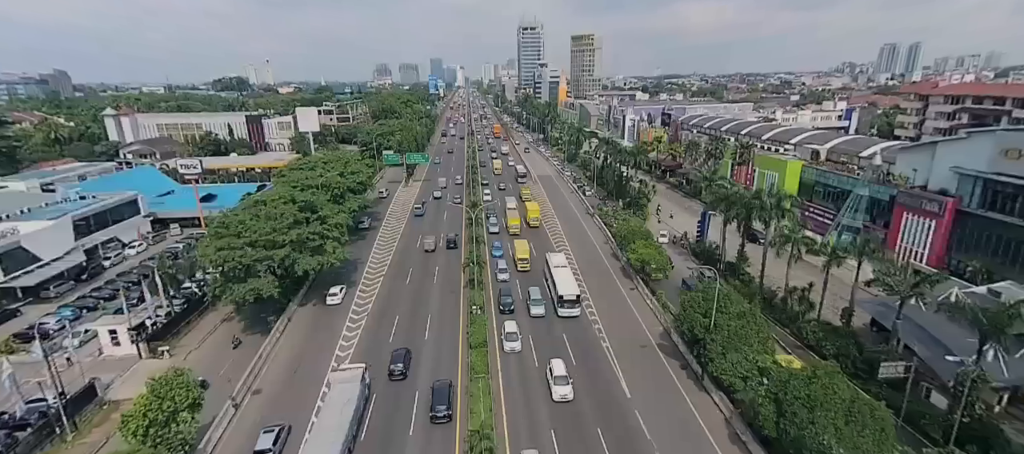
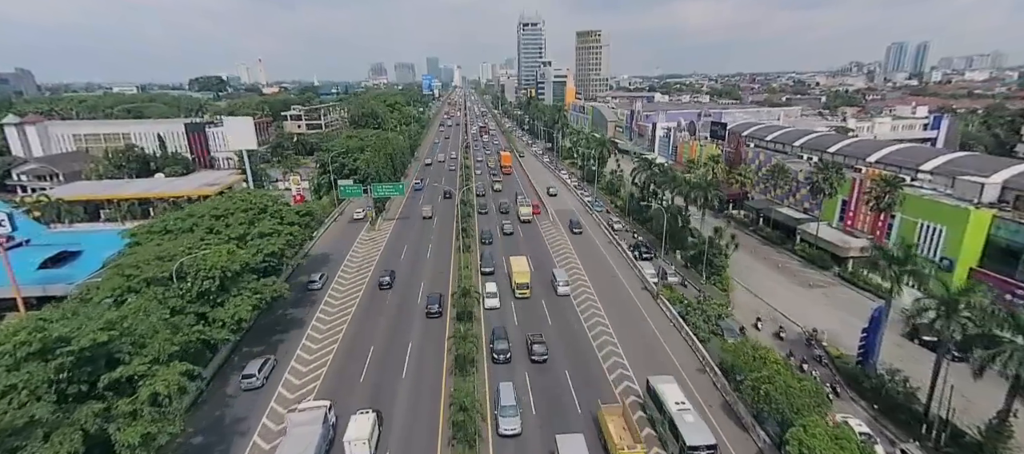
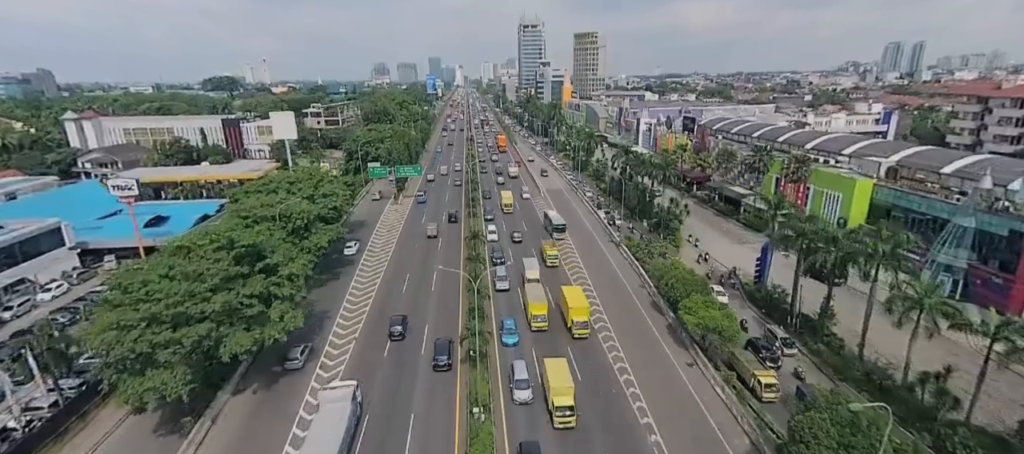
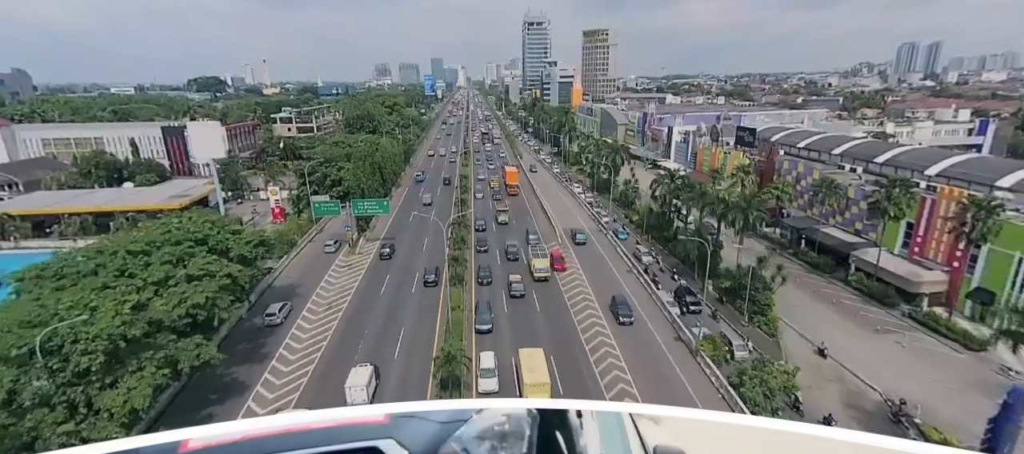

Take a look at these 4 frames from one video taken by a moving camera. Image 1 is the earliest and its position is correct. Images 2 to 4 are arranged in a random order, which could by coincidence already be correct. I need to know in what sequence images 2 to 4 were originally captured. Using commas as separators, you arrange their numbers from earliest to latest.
3, 2, 4
